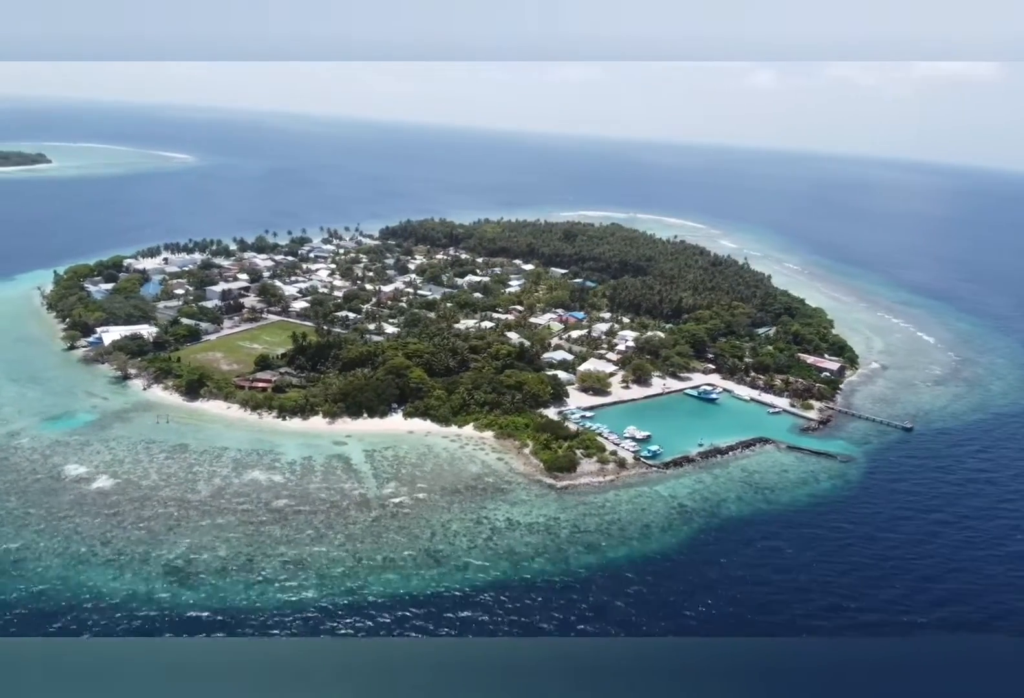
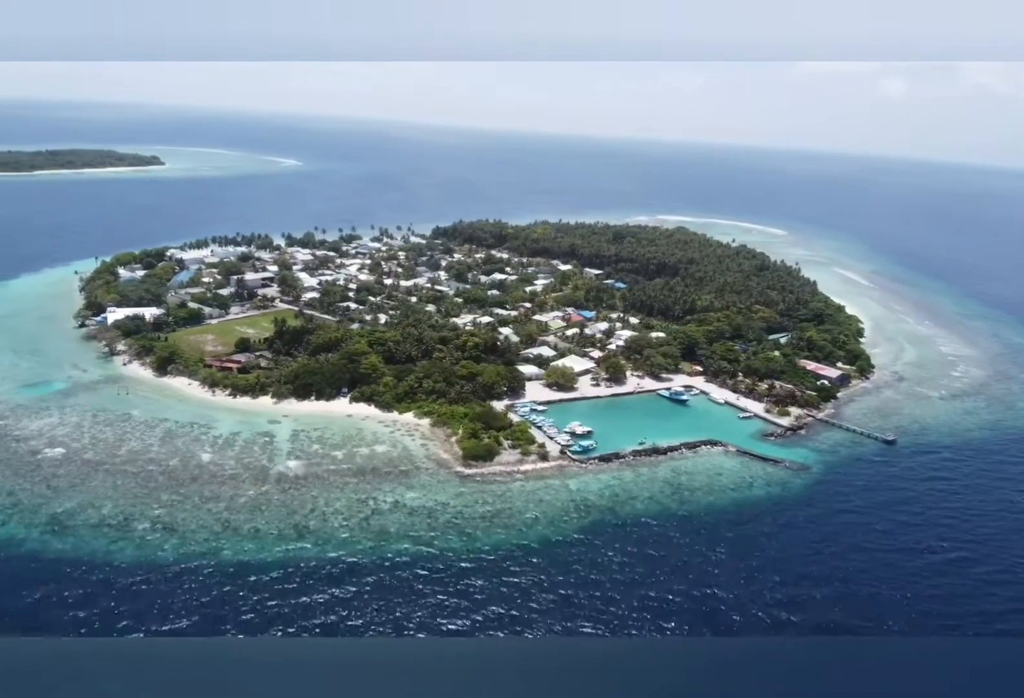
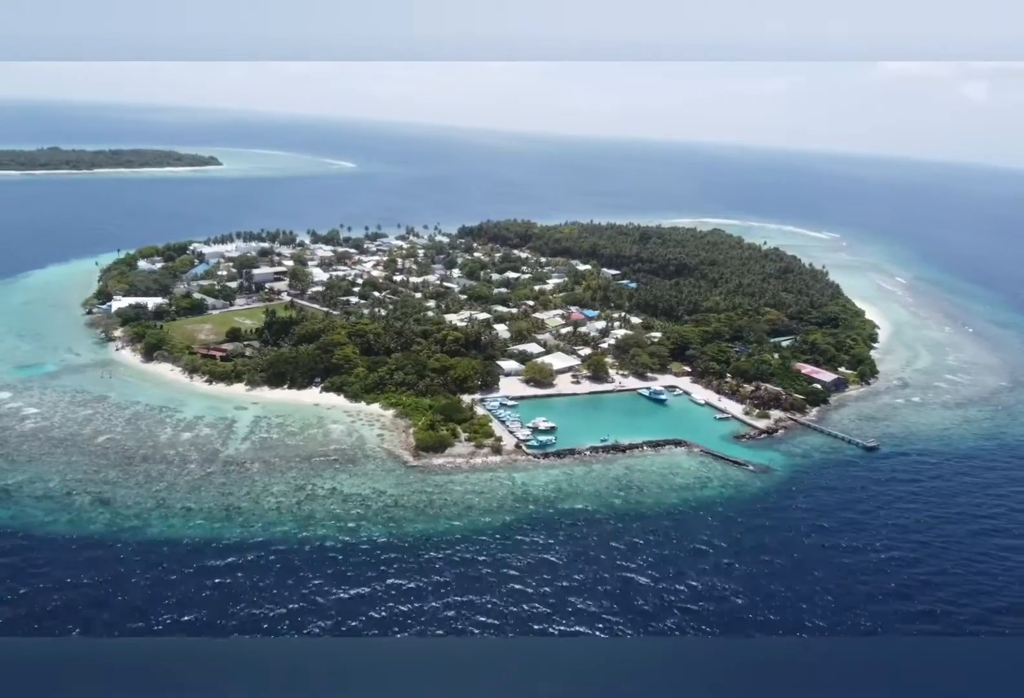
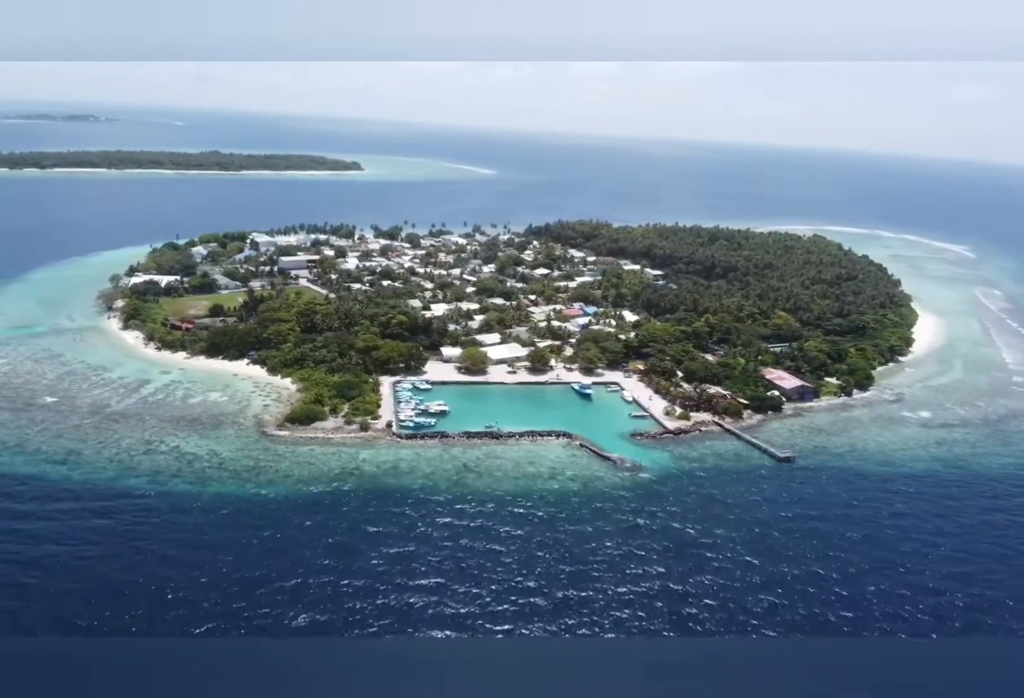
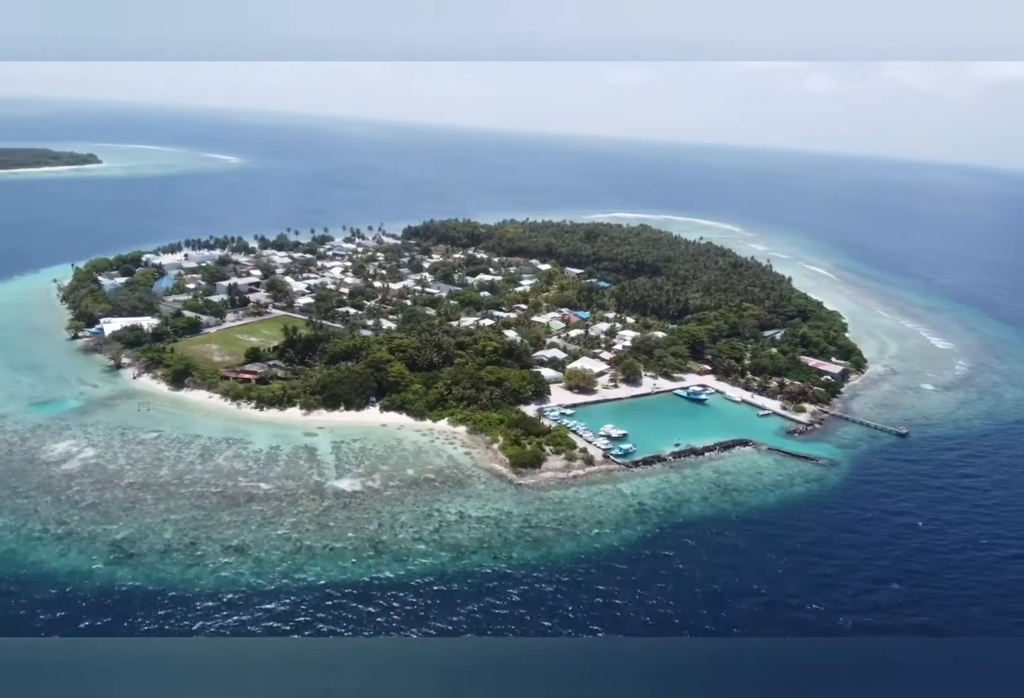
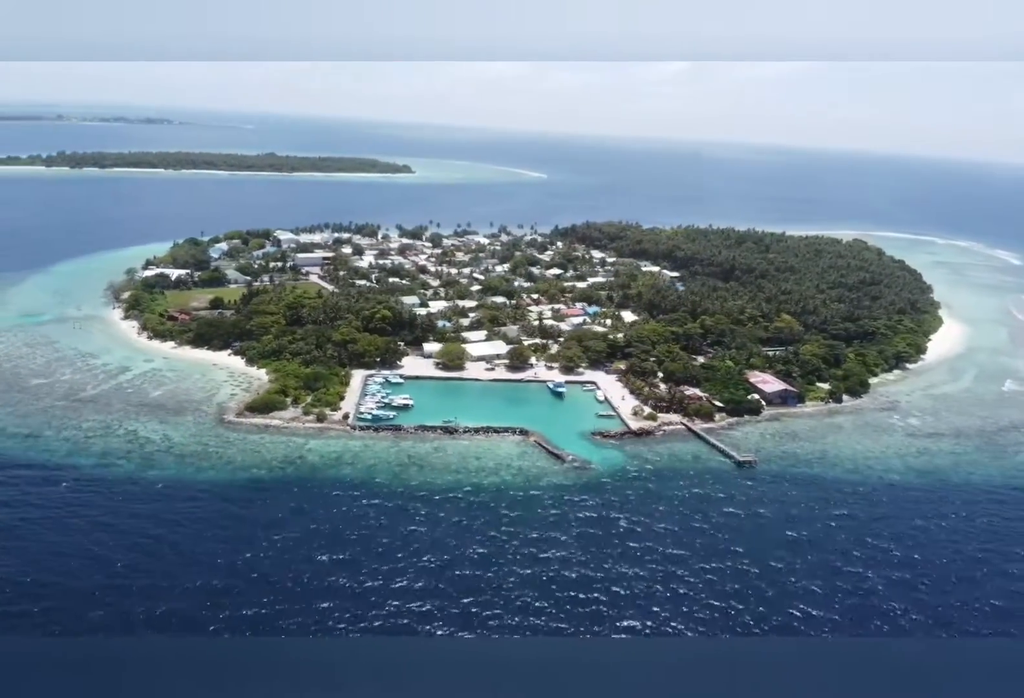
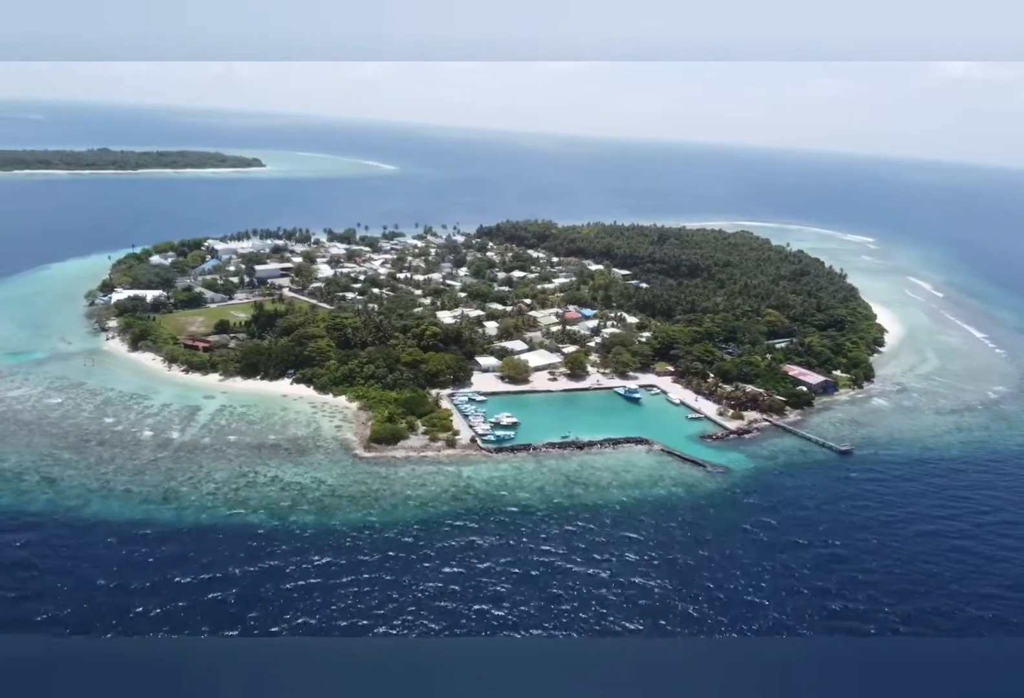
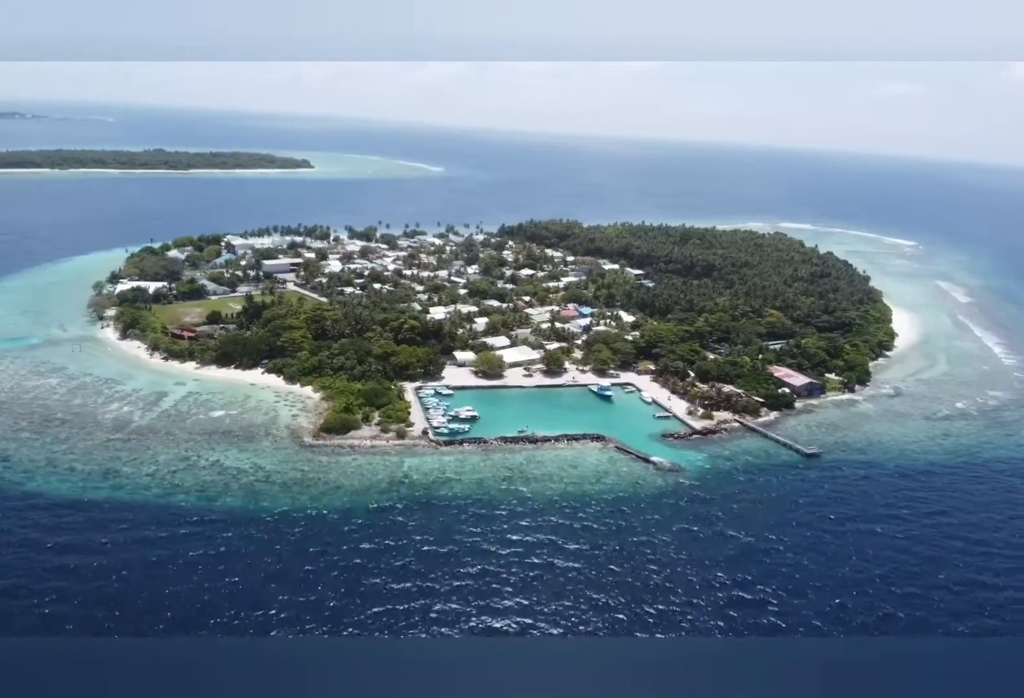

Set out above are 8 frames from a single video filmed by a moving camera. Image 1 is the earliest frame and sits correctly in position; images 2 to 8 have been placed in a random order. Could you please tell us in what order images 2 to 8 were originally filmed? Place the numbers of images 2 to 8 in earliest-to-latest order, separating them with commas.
5, 2, 3, 7, 8, 4, 6
